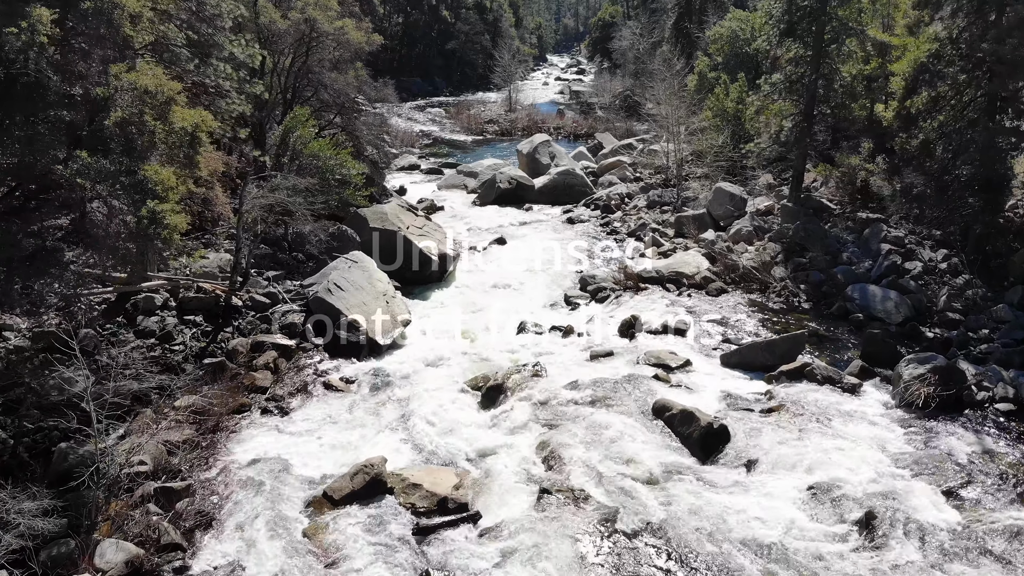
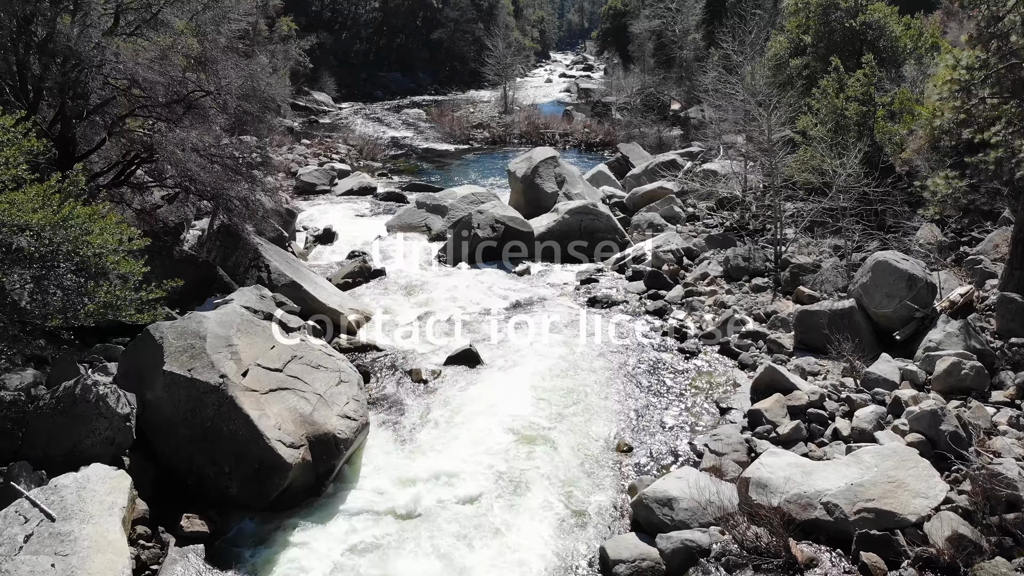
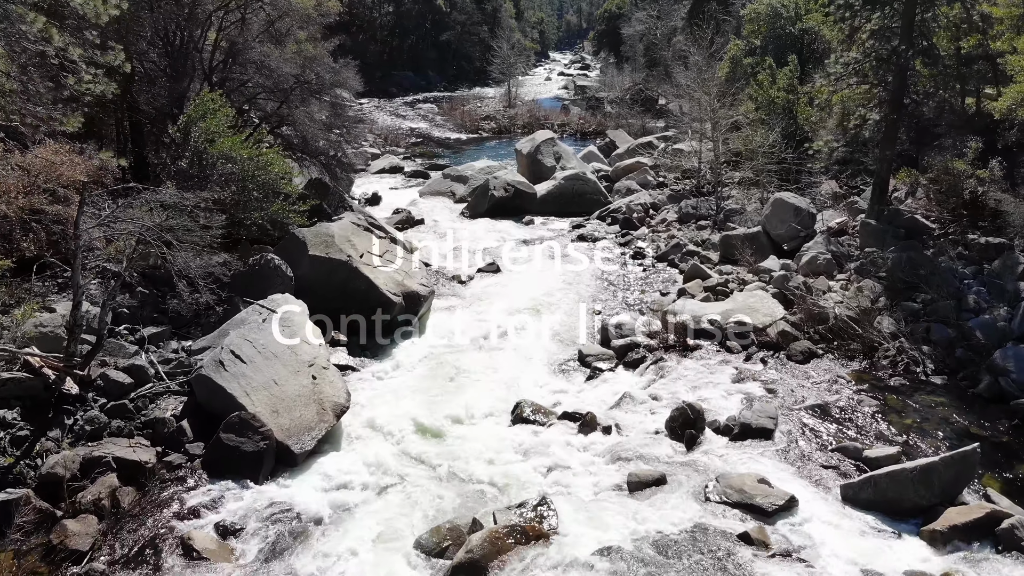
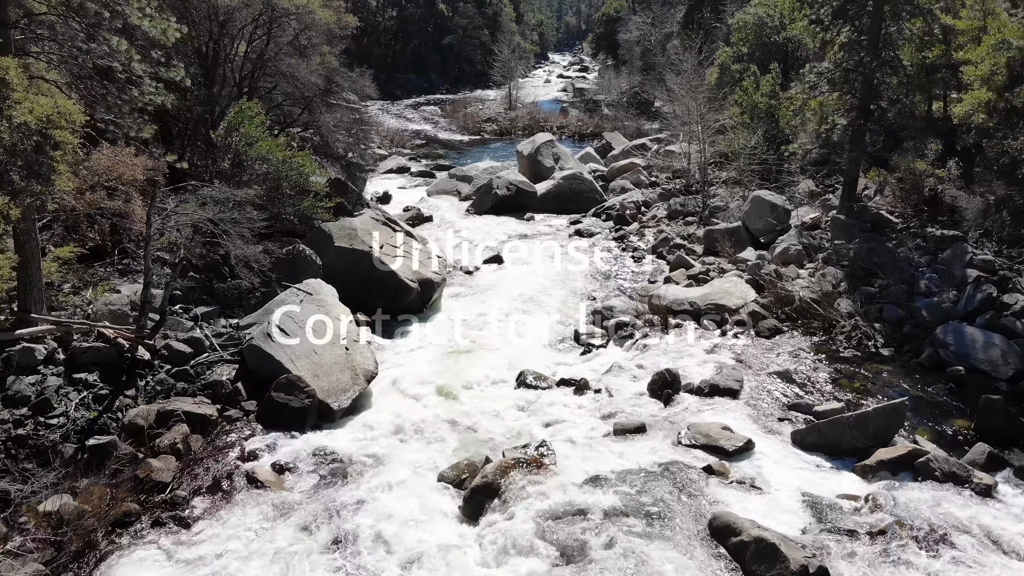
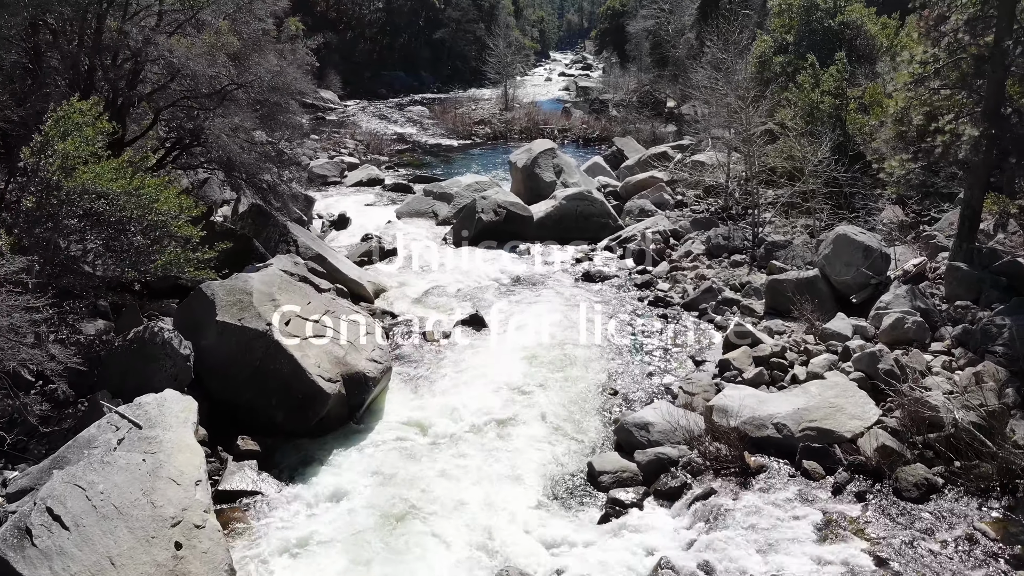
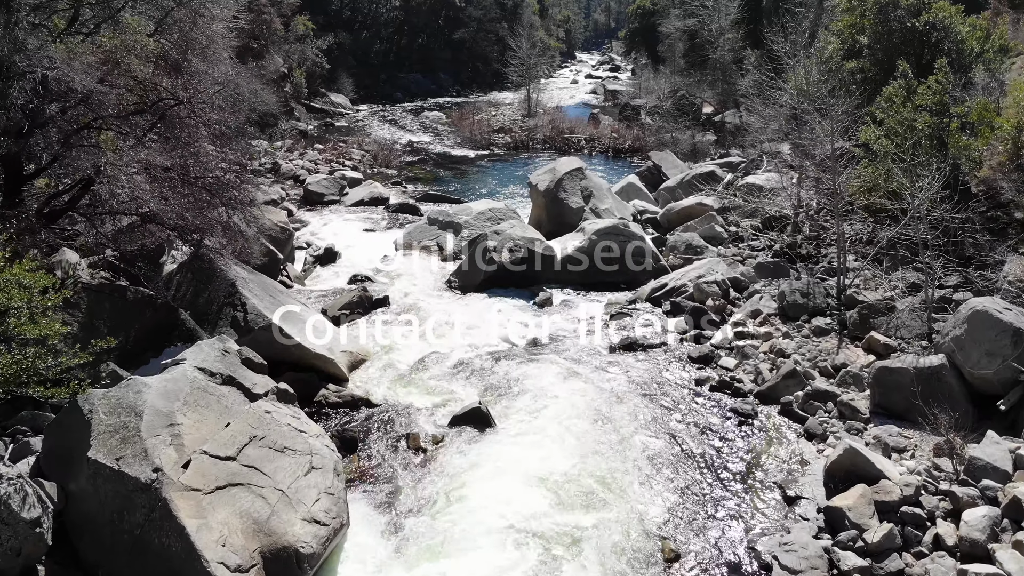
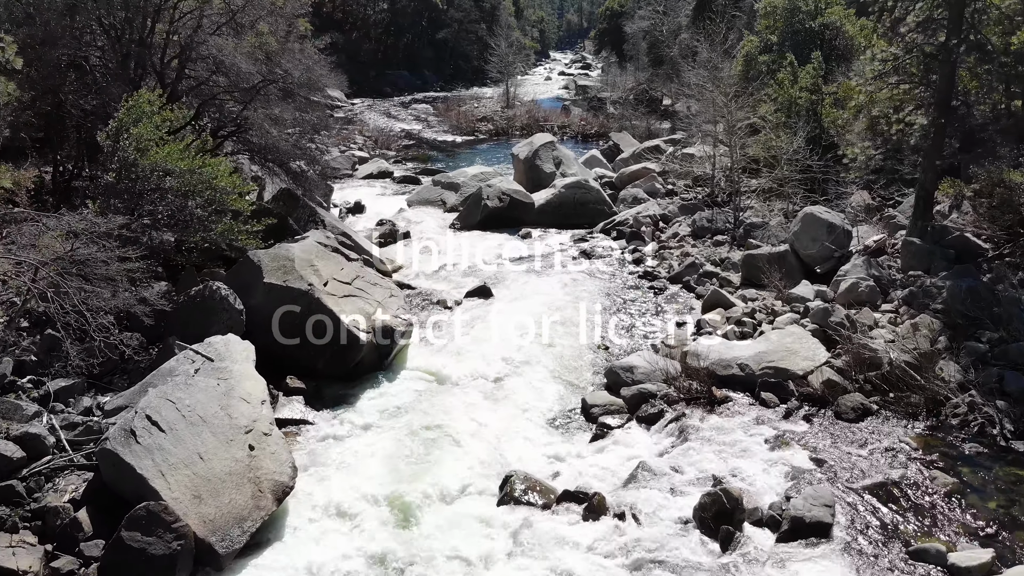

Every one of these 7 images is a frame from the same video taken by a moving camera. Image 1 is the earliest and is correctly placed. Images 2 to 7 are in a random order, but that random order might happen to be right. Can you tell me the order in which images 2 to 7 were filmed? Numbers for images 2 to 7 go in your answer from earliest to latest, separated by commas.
4, 3, 7, 5, 2, 6
